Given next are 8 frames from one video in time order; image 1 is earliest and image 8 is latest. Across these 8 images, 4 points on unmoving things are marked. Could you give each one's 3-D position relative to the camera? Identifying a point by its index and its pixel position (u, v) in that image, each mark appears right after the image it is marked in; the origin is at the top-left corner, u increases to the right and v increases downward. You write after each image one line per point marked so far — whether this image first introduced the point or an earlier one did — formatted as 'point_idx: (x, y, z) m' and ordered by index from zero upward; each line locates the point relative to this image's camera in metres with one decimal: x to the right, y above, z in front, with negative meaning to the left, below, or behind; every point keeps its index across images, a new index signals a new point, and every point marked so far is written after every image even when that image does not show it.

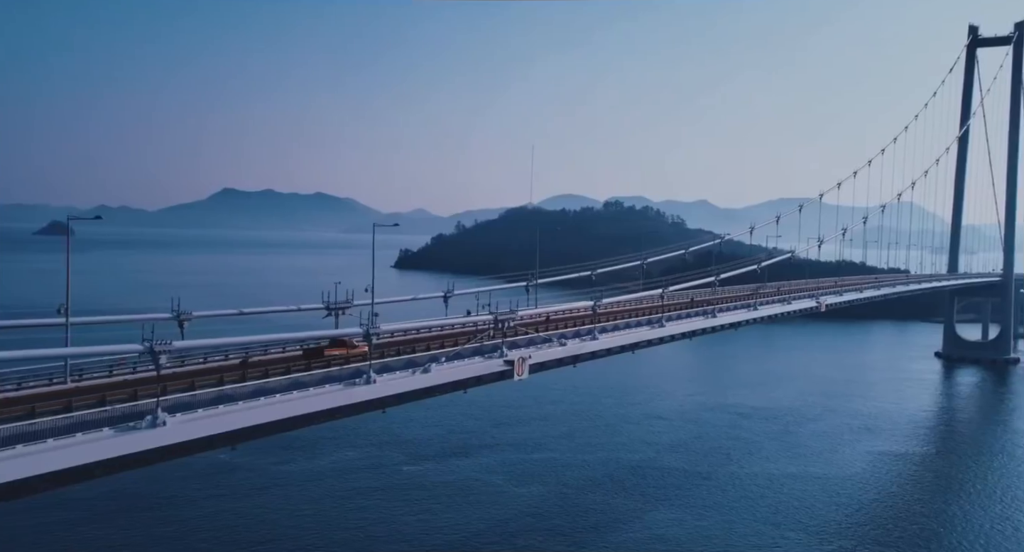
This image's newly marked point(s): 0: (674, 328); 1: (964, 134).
0: (+1.4, -0.5, +7.5) m
1: (+9.9, +3.2, +18.4) m
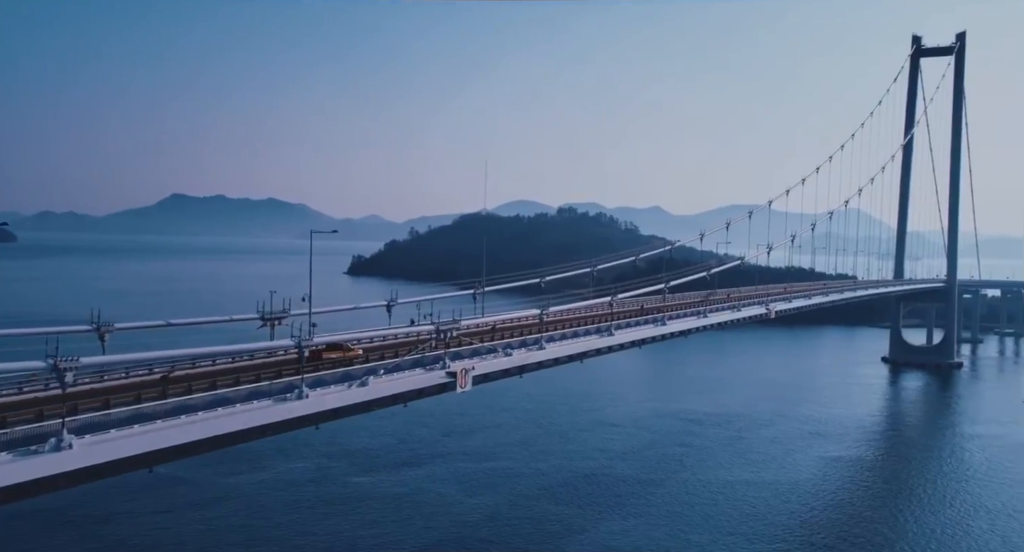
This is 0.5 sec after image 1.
0: (+0.9, -0.6, +7.4) m
1: (+8.9, +3.0, +18.8) m
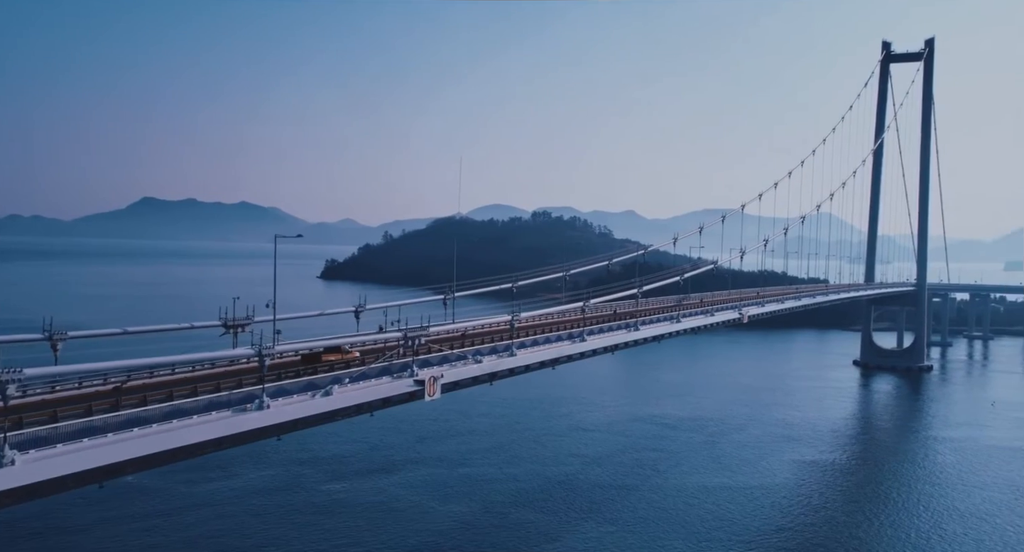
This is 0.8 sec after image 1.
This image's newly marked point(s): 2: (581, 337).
0: (+0.7, -0.6, +7.4) m
1: (+8.3, +2.9, +19.0) m
2: (+0.6, -0.6, +7.3) m
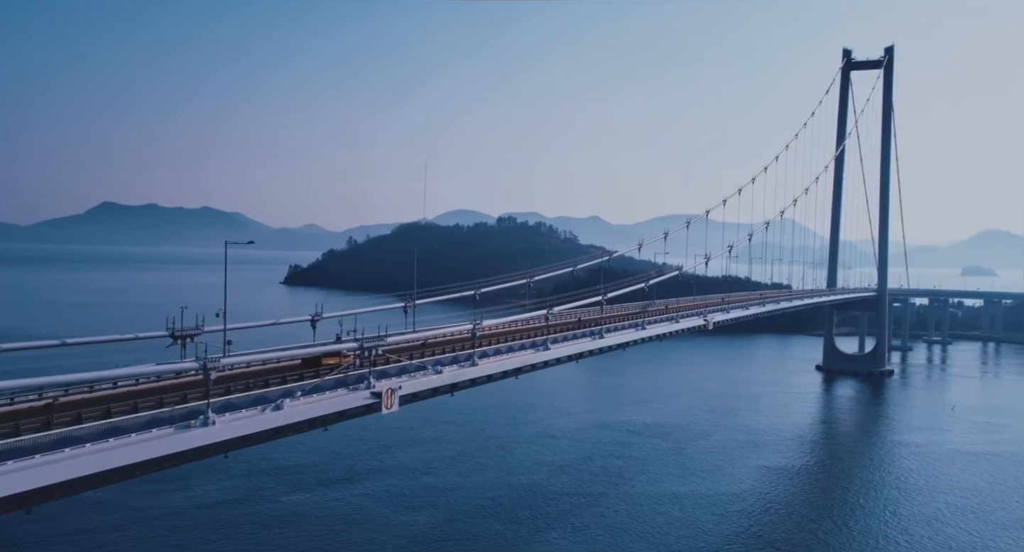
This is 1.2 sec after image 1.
0: (+0.4, -0.7, +7.3) m
1: (+7.5, +2.8, +19.2) m
2: (+0.3, -0.6, +7.2) m
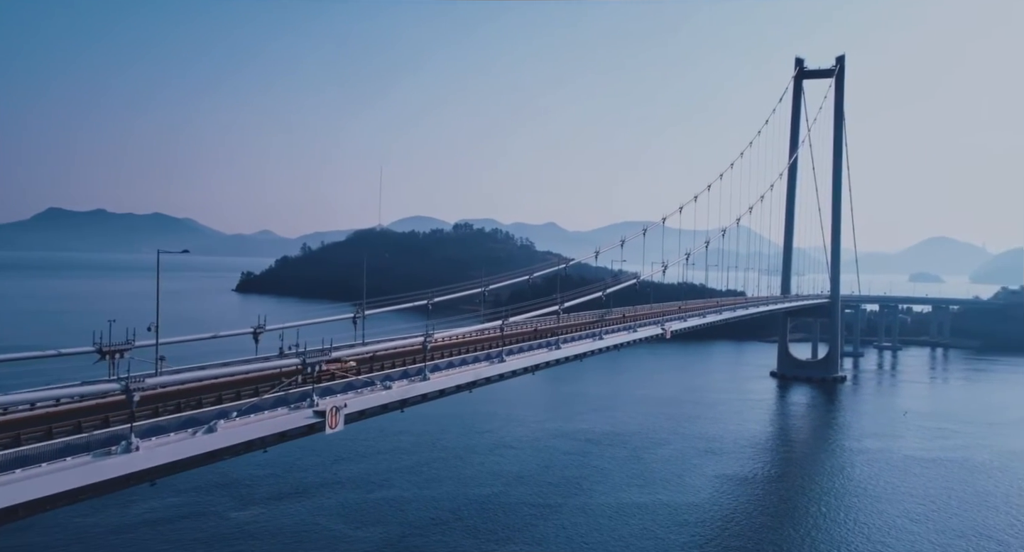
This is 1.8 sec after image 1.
0: (0.0, -0.7, +7.1) m
1: (+6.5, +2.7, +19.4) m
2: (-0.1, -0.7, +7.1) m
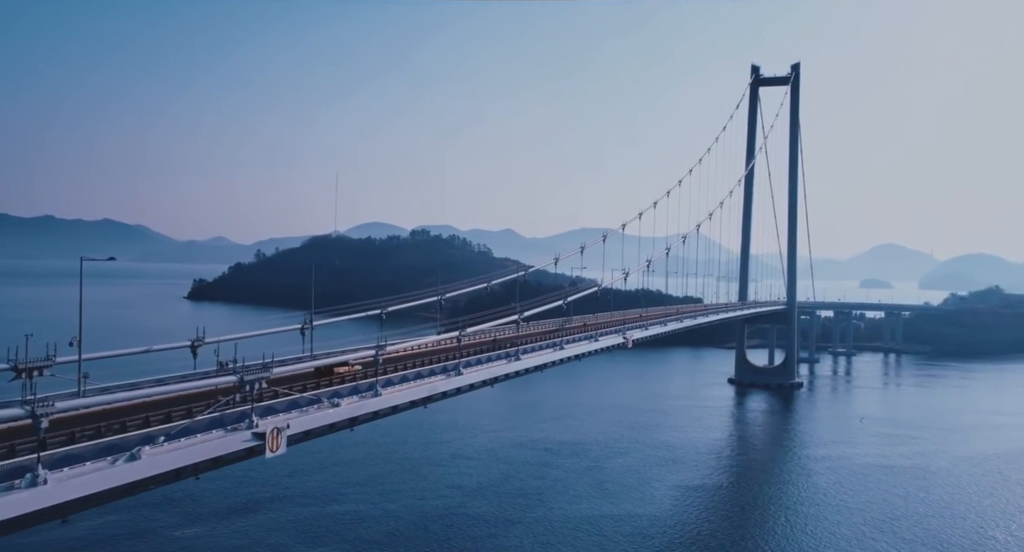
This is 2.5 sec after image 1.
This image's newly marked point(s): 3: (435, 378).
0: (-0.3, -0.8, +6.9) m
1: (+5.5, +2.5, +19.6) m
2: (-0.5, -0.8, +6.9) m
3: (-0.6, -0.8, +6.6) m
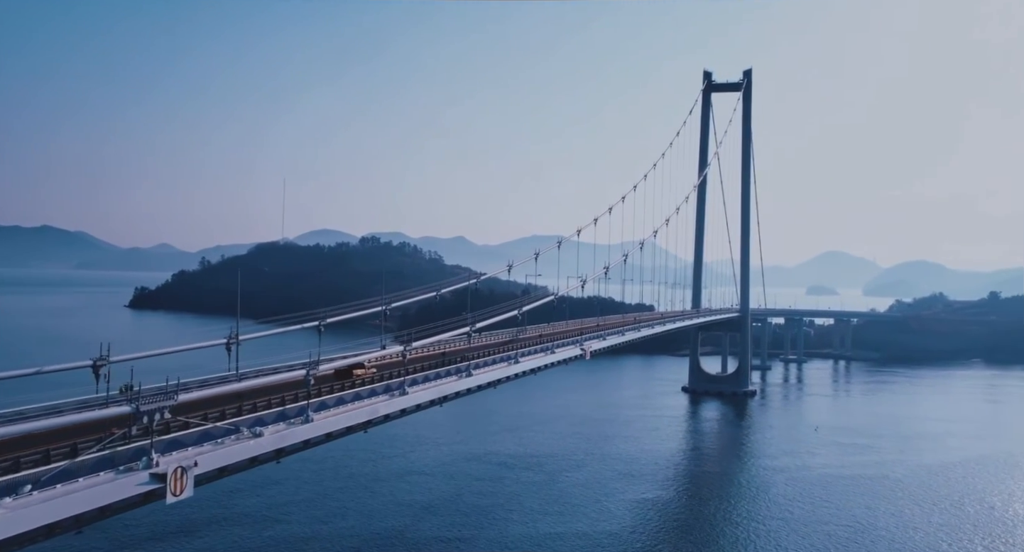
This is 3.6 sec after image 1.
0: (-0.7, -0.9, +6.5) m
1: (+4.4, +2.3, +19.5) m
2: (-0.8, -0.8, +6.4) m
3: (-1.0, -0.8, +6.2) m
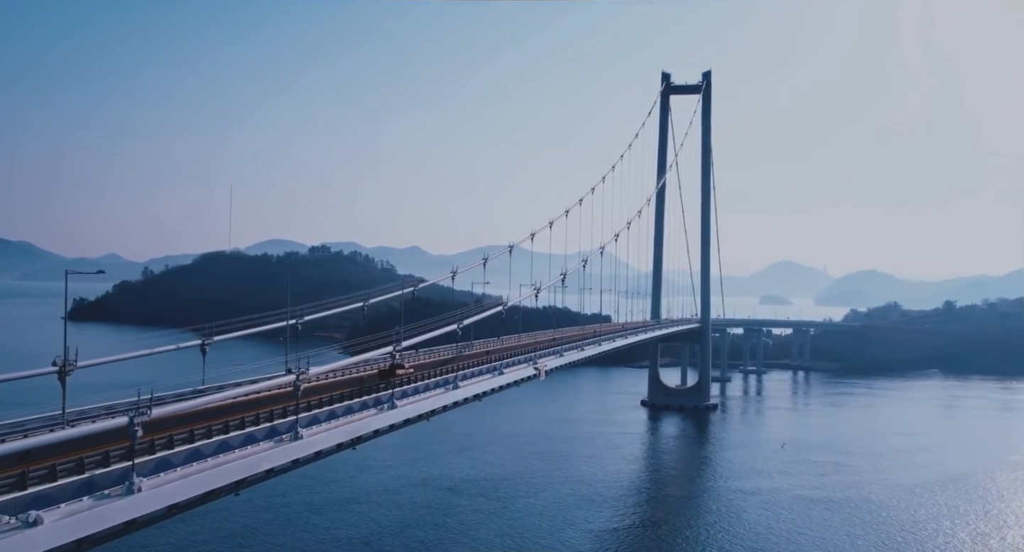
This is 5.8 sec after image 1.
0: (-1.1, -0.9, +5.5) m
1: (+3.3, +2.1, +18.8) m
2: (-1.2, -0.9, +5.4) m
3: (-1.3, -0.9, +5.2) m
